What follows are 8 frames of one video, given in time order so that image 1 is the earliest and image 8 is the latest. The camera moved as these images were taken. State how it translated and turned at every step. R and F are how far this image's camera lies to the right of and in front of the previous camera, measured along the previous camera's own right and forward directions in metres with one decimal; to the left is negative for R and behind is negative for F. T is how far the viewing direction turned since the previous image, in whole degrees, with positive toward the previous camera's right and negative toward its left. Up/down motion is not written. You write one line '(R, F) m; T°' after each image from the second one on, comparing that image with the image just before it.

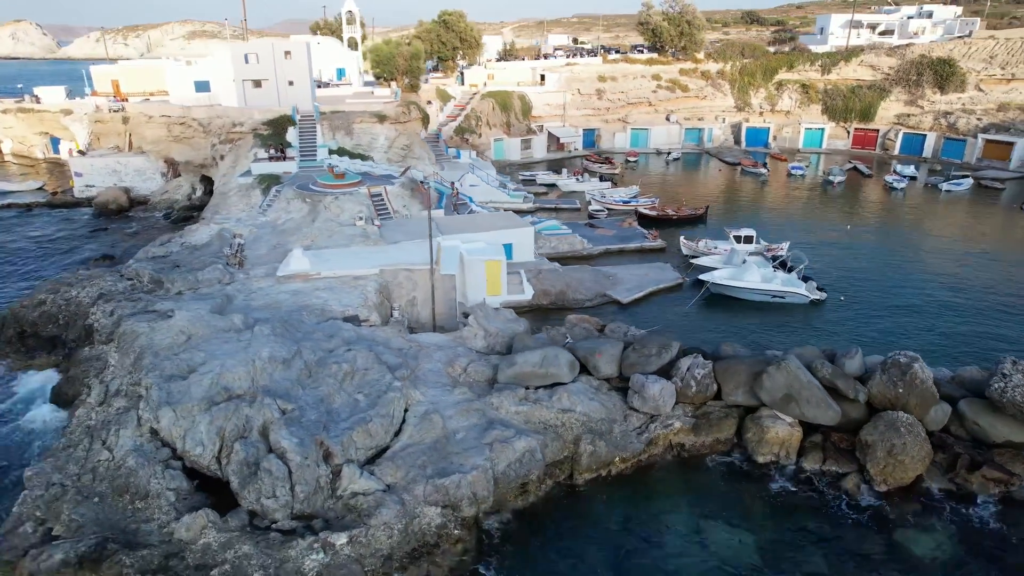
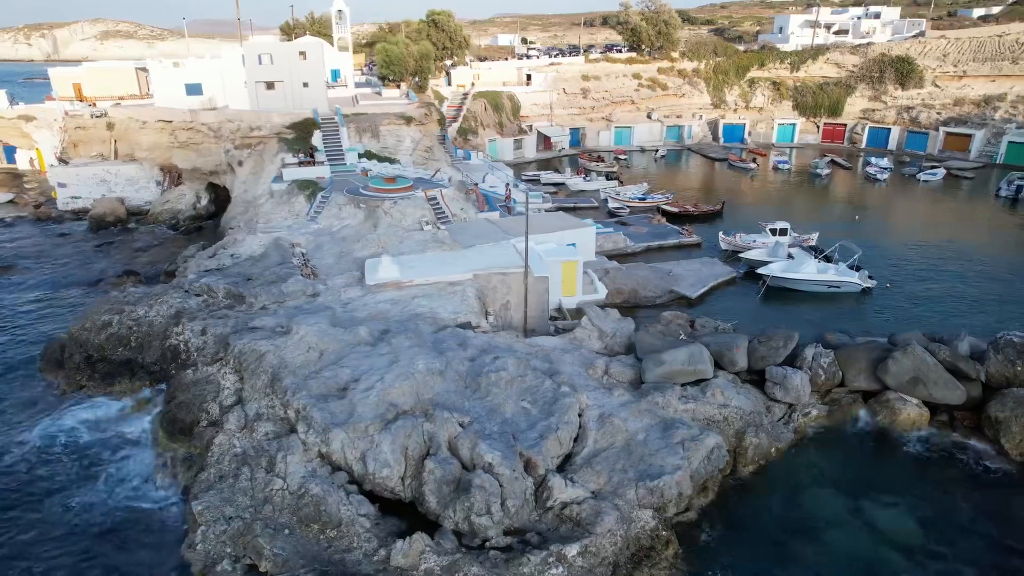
(-6.0, +0.5) m; +6°
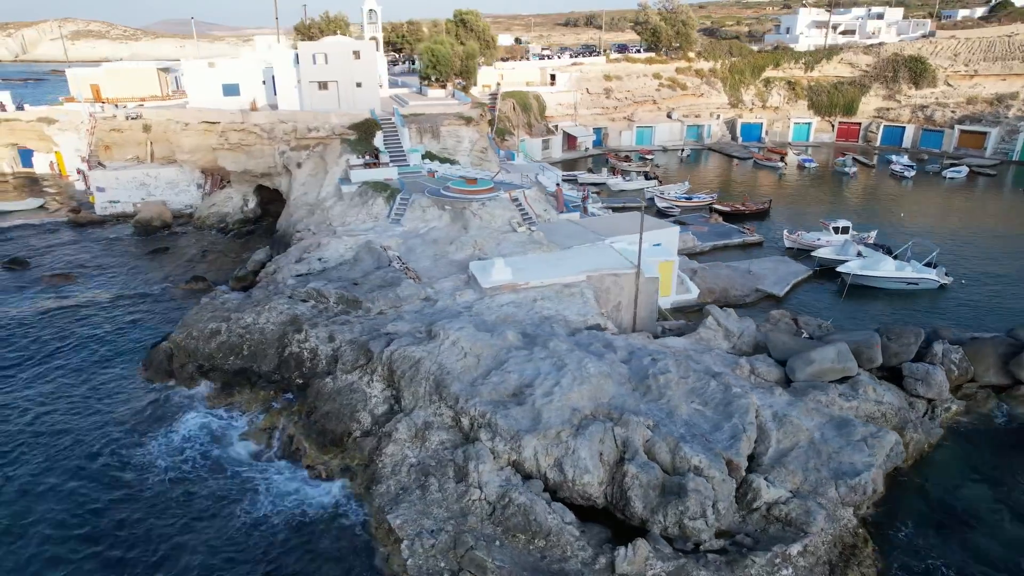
(-5.0, +0.3) m; +2°
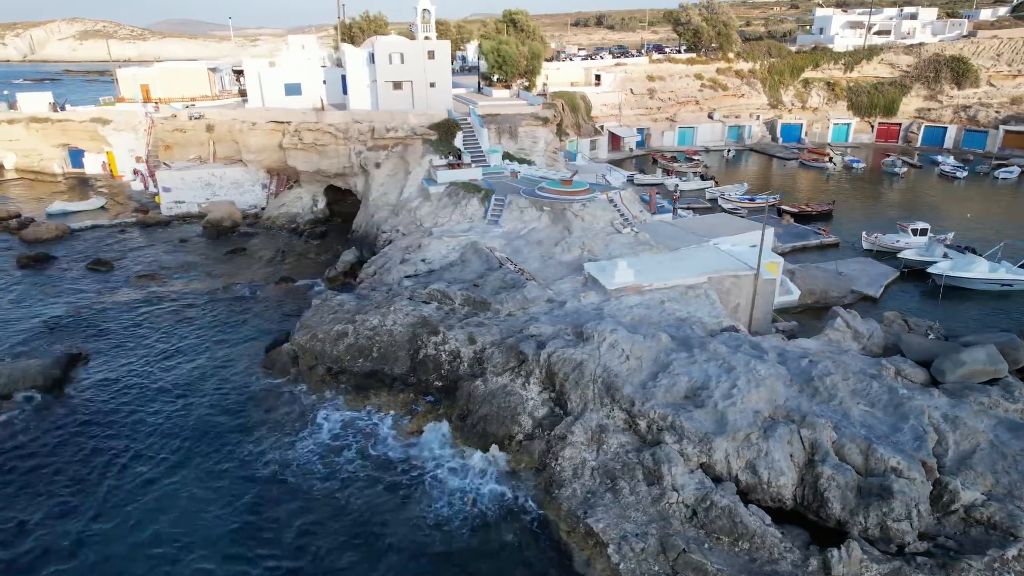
(-4.4, +0.1) m; 0°
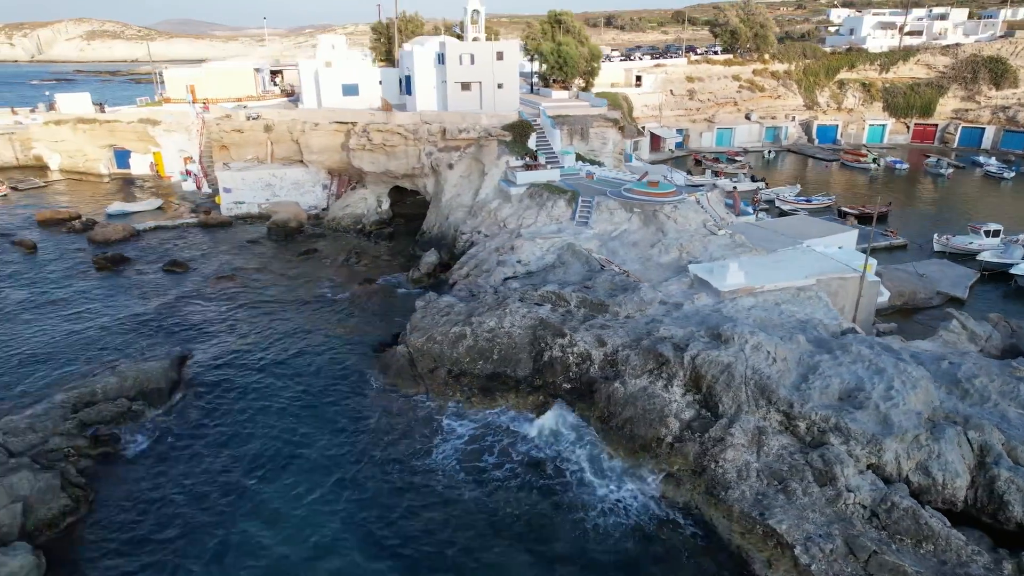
(-3.9, 0.0) m; 0°
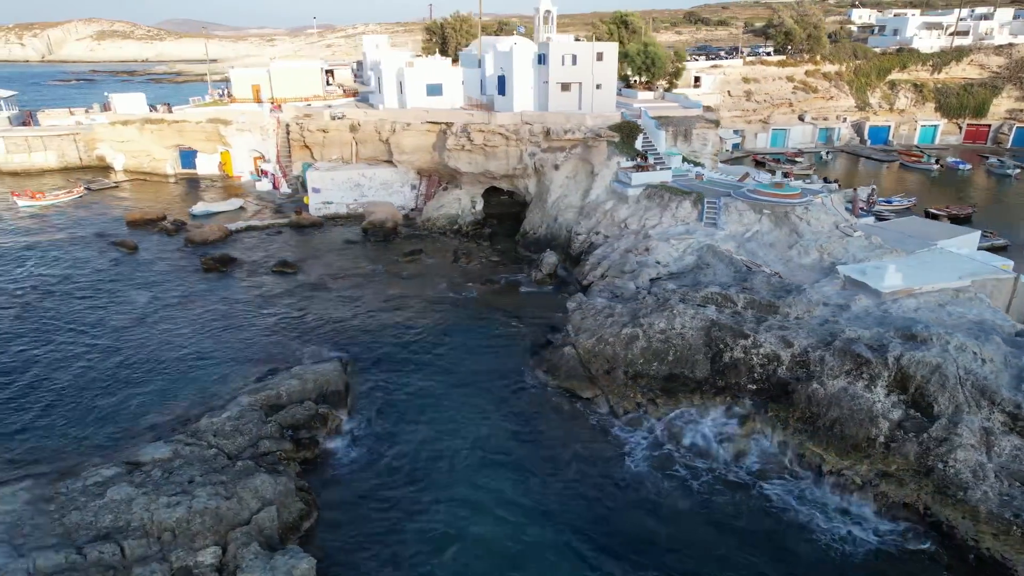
(-5.7, 0.0) m; 0°
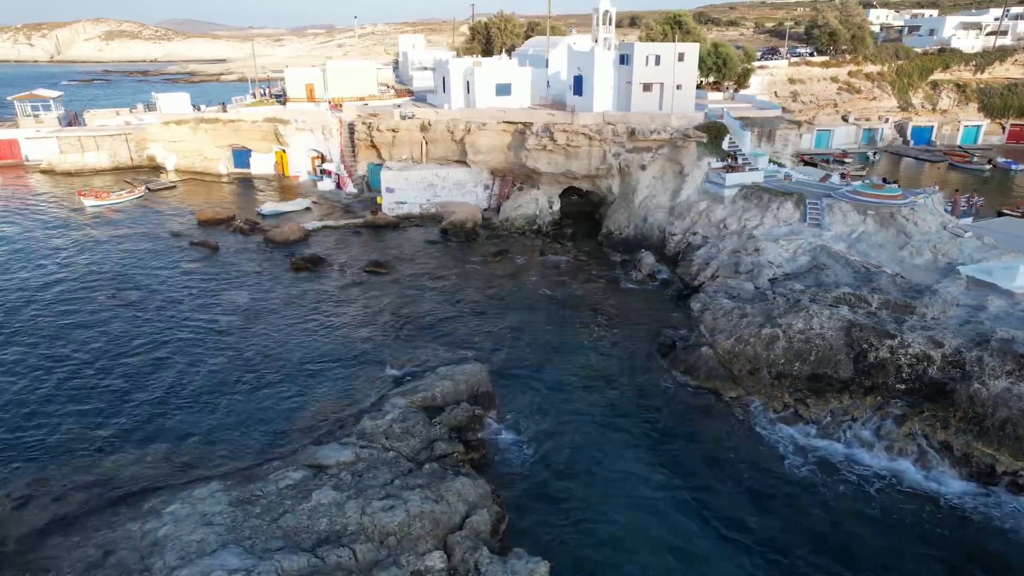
(-4.6, +0.1) m; 0°
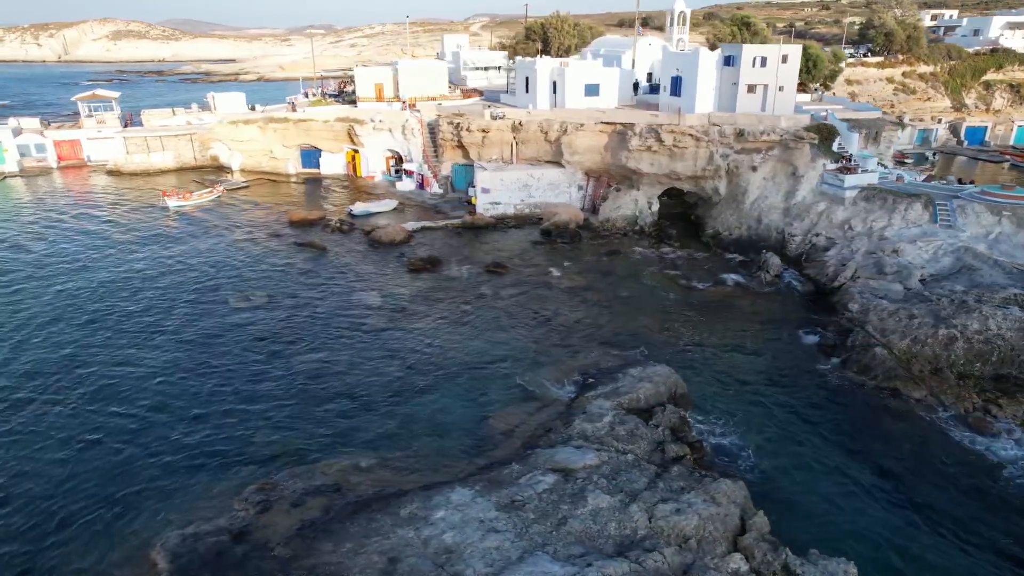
(-6.1, +0.1) m; 0°
